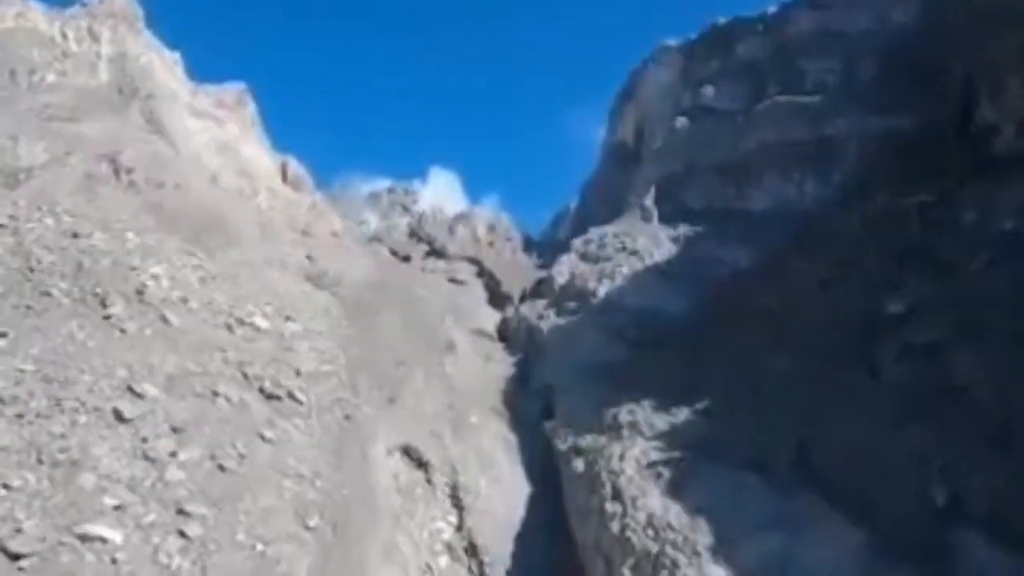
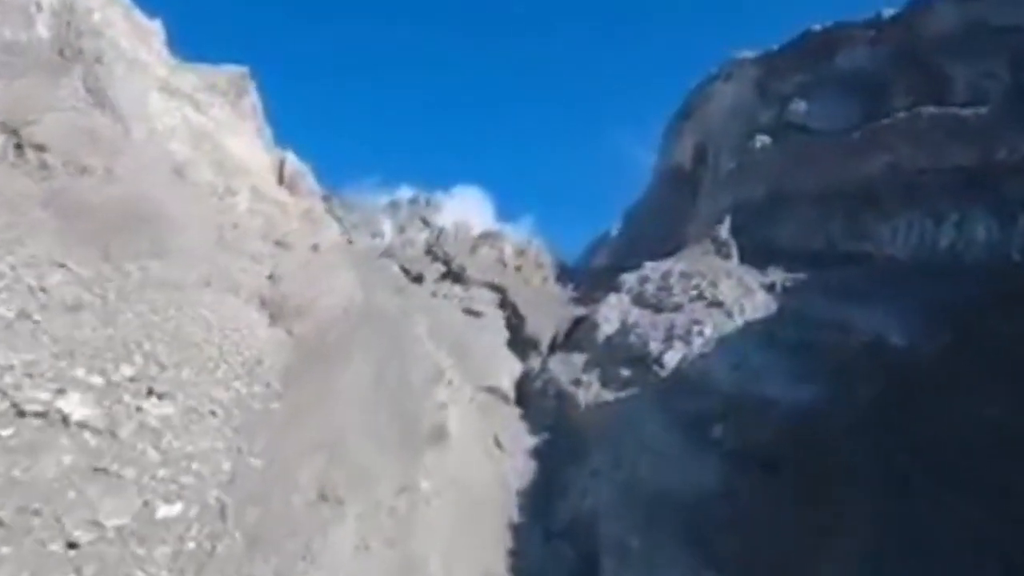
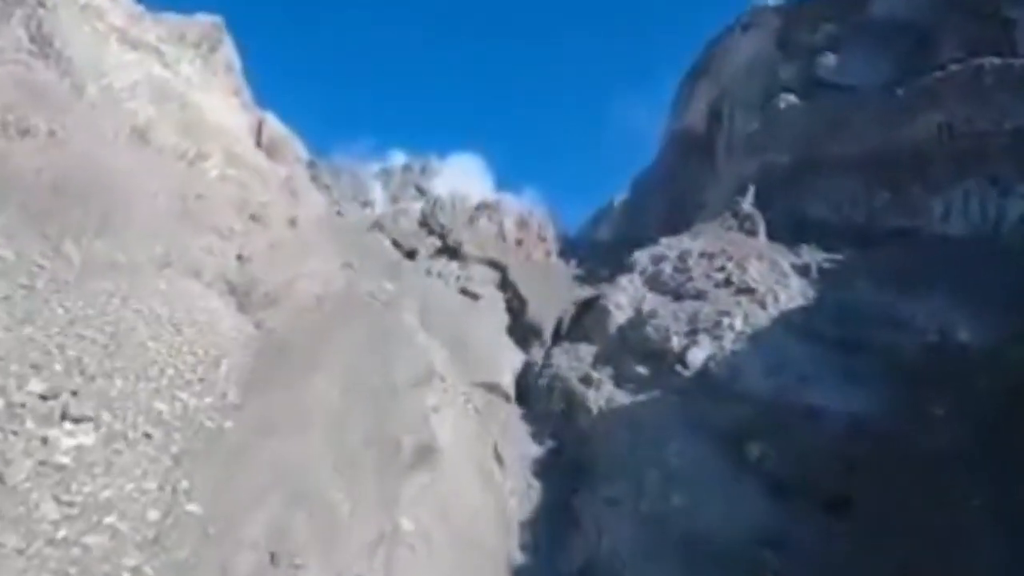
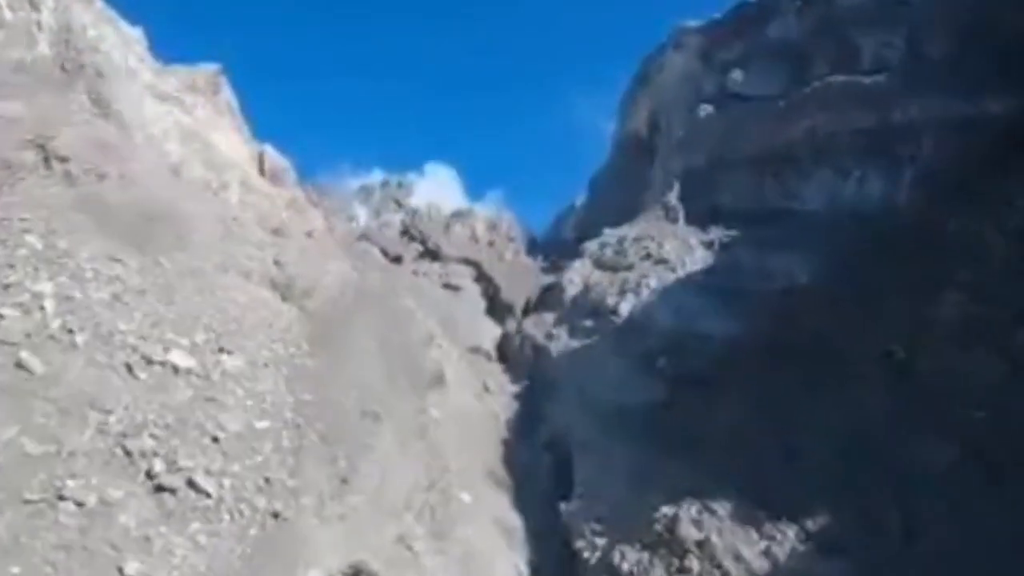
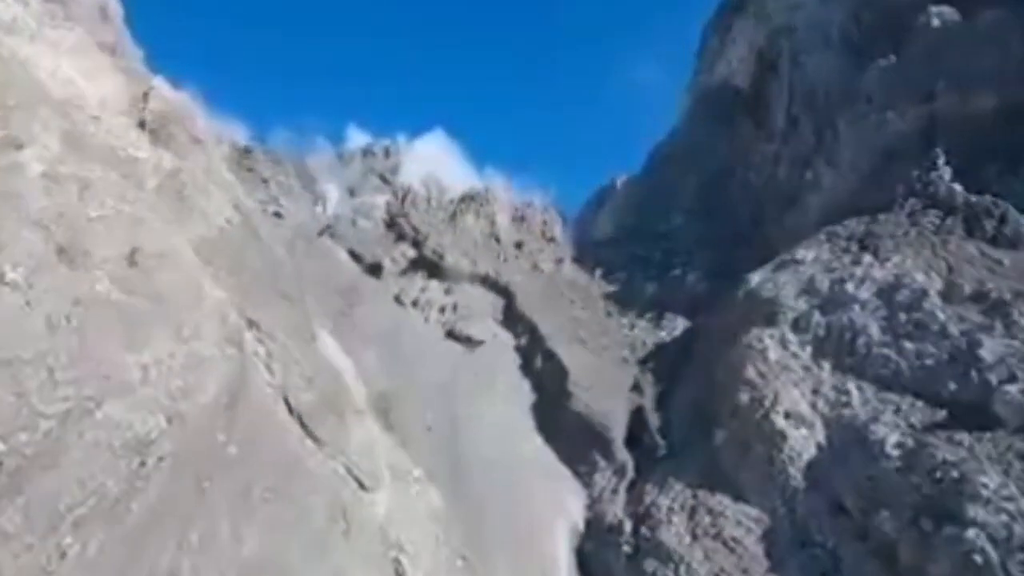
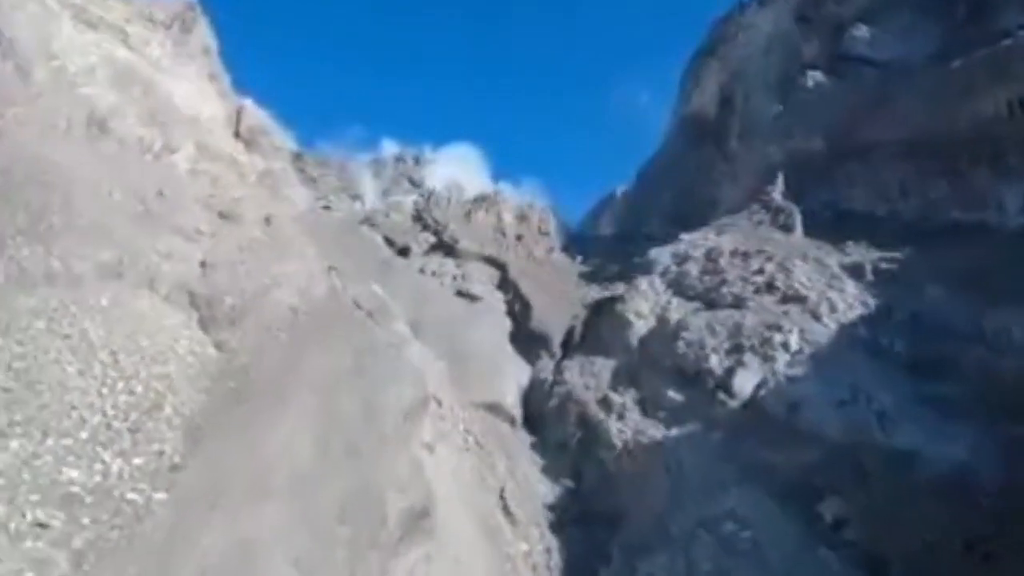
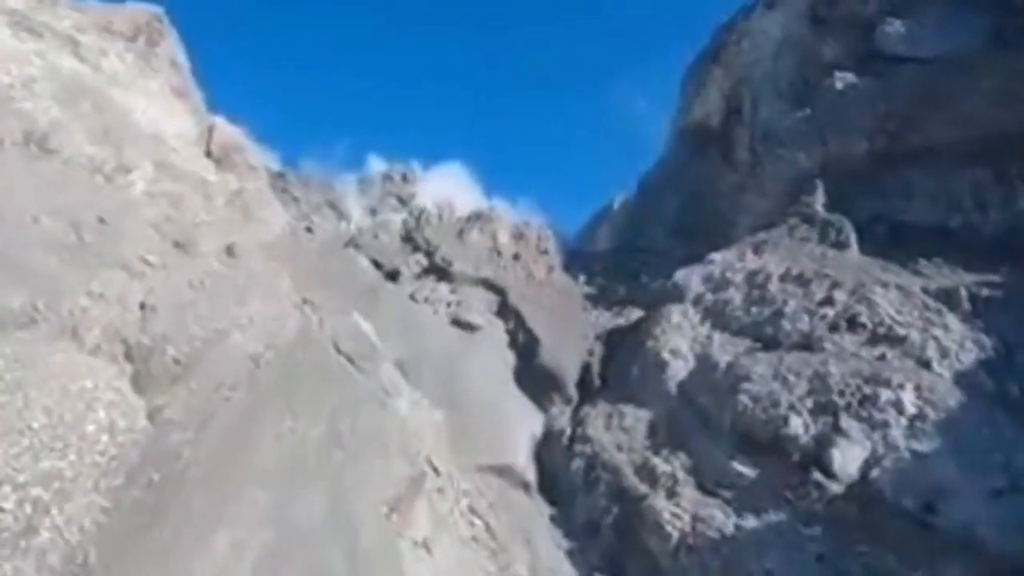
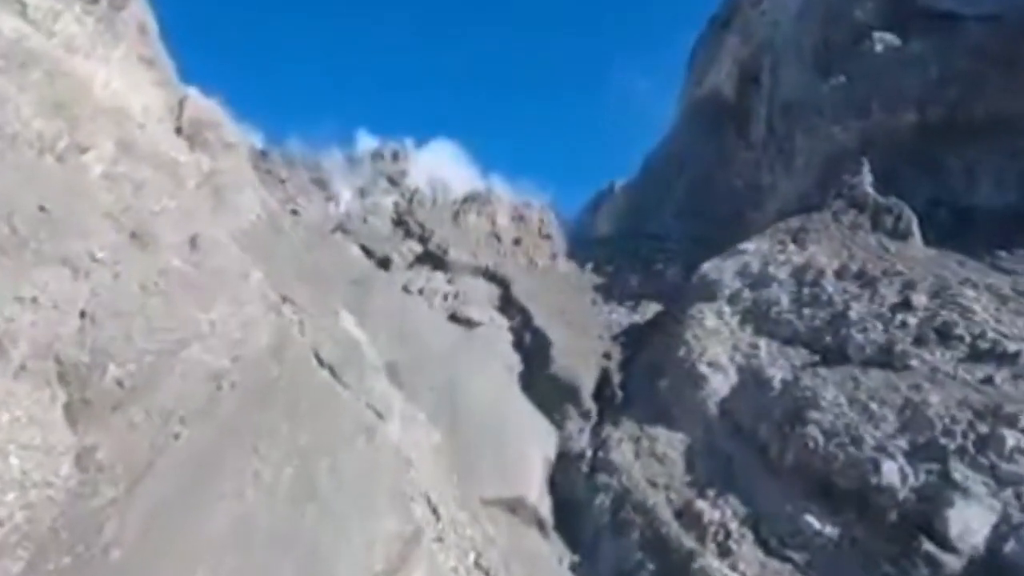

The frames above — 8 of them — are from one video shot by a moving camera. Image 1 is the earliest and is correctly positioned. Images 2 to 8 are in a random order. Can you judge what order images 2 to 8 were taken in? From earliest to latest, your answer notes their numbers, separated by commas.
4, 2, 3, 6, 7, 8, 5
